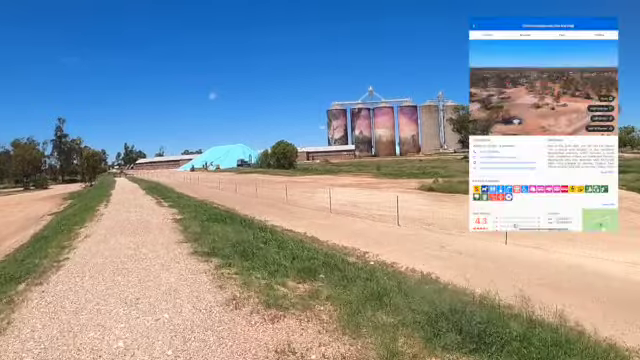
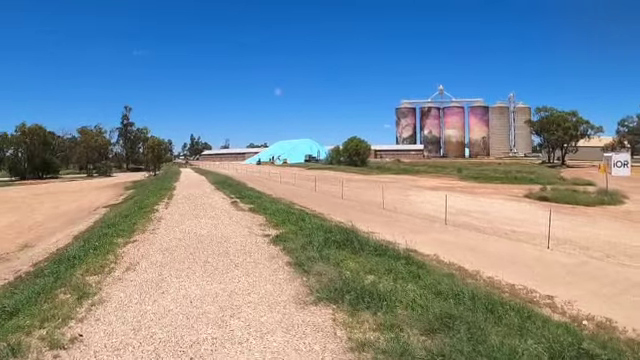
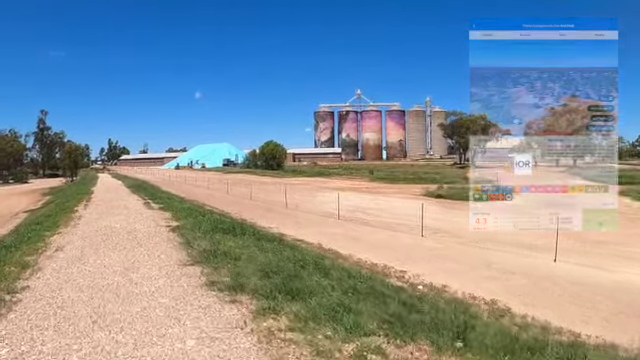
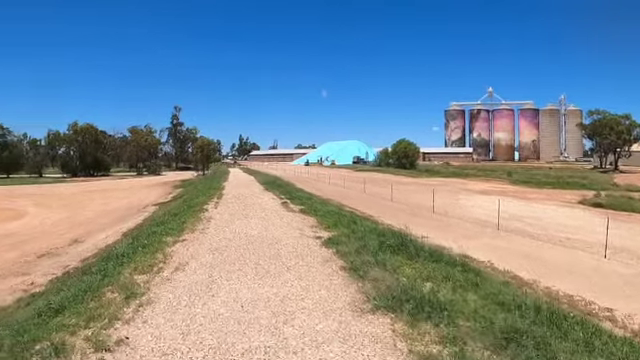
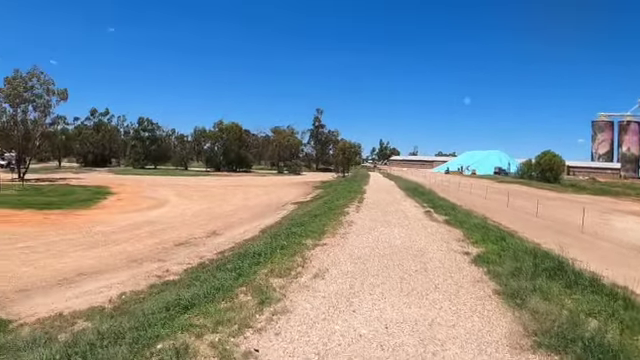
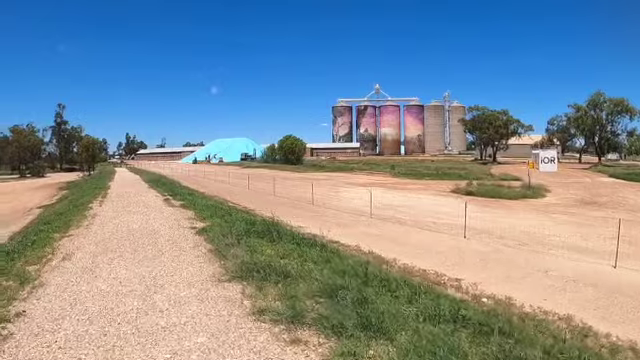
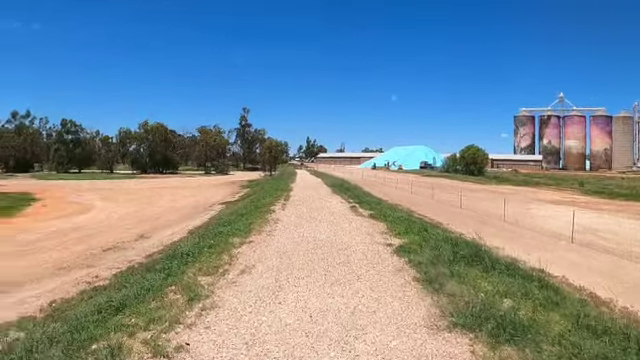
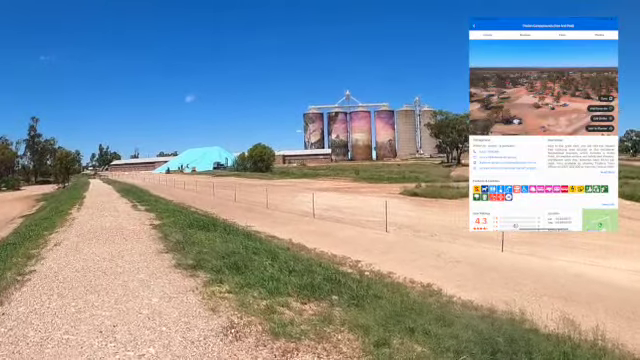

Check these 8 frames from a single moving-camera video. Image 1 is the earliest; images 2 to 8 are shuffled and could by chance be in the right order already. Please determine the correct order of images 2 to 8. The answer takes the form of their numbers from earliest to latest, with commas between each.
8, 3, 6, 2, 4, 7, 5
